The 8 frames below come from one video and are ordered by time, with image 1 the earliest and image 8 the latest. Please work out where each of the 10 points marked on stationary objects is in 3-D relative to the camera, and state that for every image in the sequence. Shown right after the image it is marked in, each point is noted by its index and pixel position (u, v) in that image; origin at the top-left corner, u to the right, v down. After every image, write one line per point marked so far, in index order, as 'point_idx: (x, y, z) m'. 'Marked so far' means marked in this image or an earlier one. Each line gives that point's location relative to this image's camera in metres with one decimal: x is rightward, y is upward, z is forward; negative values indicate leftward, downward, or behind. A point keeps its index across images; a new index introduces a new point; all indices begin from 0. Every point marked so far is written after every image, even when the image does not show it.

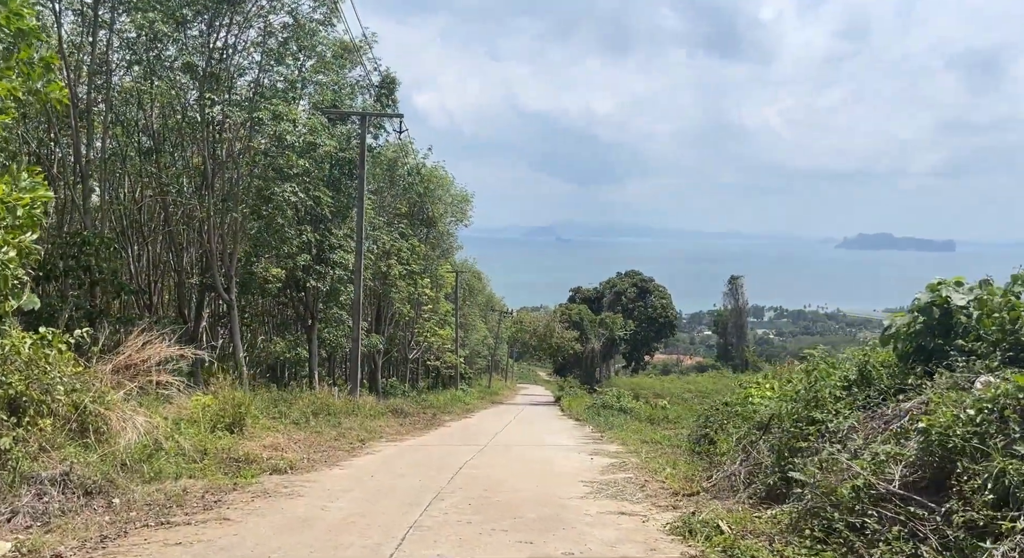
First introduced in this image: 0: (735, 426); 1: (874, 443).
0: (+2.5, -1.6, +9.0) m
1: (+2.4, -1.1, +5.2) m
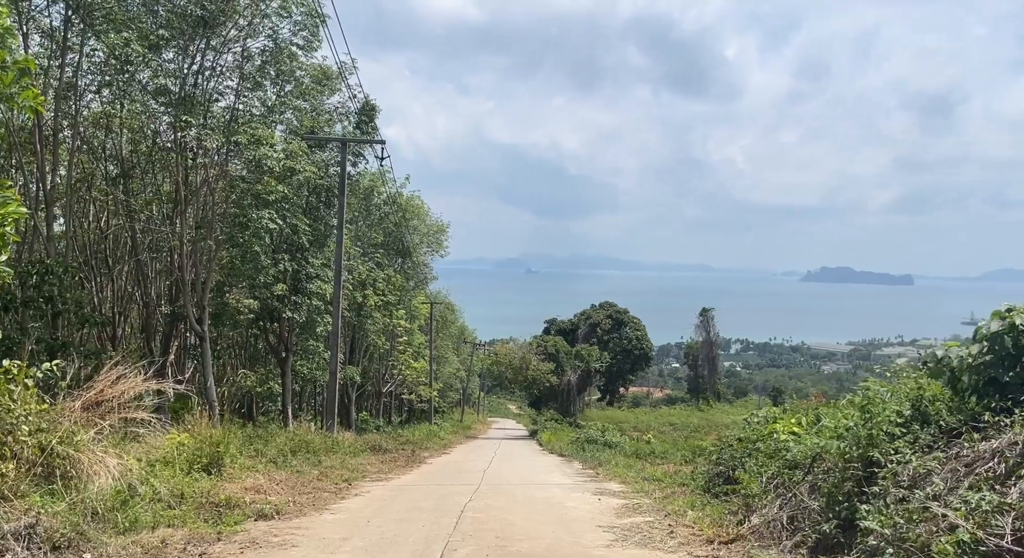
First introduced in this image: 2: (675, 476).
0: (+2.6, -1.9, +8.5) m
1: (+2.6, -1.2, +4.7) m
2: (+2.5, -3.1, +12.8) m
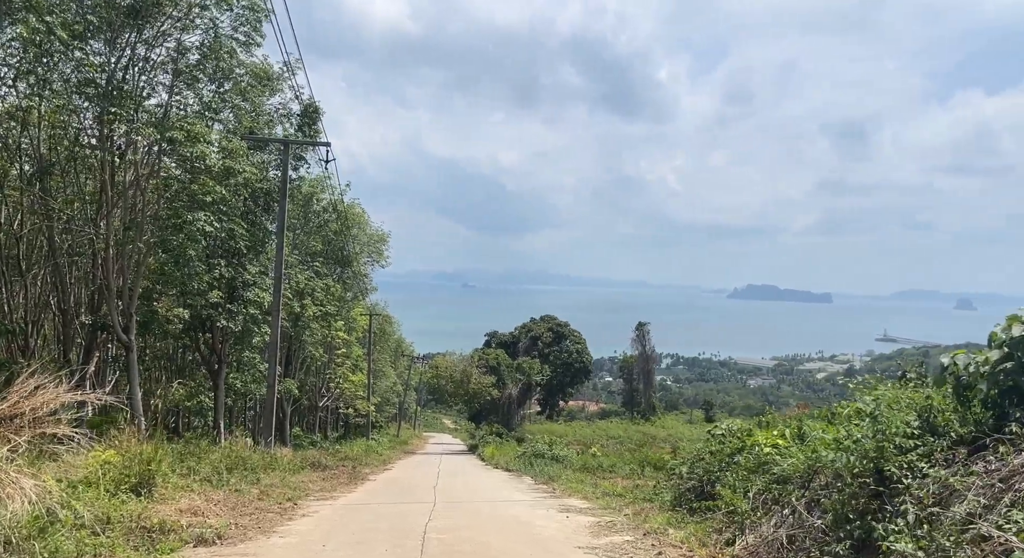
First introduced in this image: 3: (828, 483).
0: (+2.3, -2.0, +8.0) m
1: (+2.6, -1.2, +4.3) m
2: (+1.9, -3.2, +12.3) m
3: (+2.4, -1.5, +6.2) m
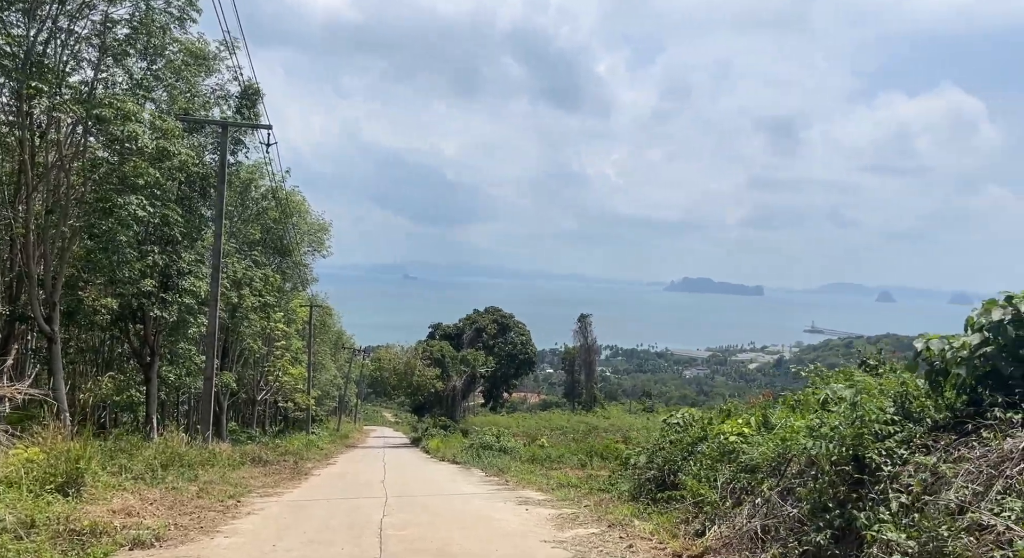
0: (+1.9, -1.8, +7.9) m
1: (+2.5, -1.1, +4.1) m
2: (+1.2, -3.0, +12.1) m
3: (+2.1, -1.4, +6.0) m
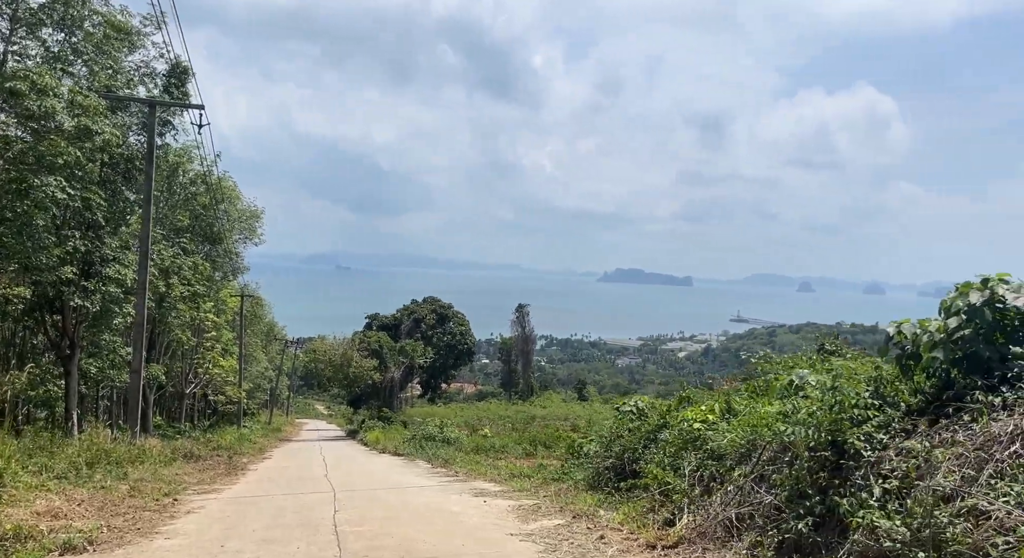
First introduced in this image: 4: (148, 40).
0: (+1.5, -1.7, +7.8) m
1: (+2.4, -1.0, +4.1) m
2: (+0.4, -2.8, +11.9) m
3: (+1.9, -1.3, +5.9) m
4: (-7.6, +5.1, +17.3) m
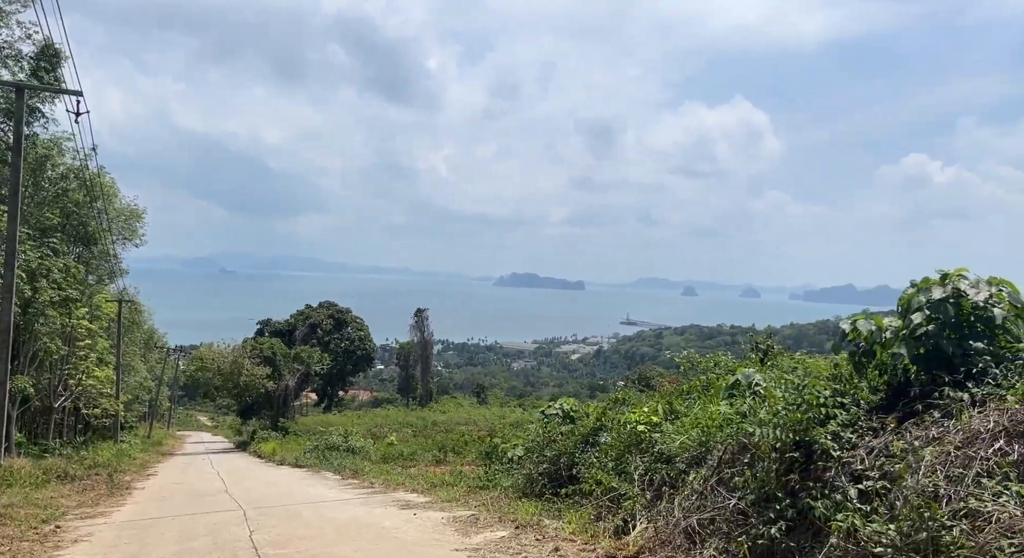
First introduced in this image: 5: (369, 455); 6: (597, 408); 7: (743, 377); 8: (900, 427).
0: (+0.9, -1.7, +7.6) m
1: (+2.3, -1.0, +4.0) m
2: (-0.7, -2.8, +11.5) m
3: (+1.6, -1.3, +5.8) m
4: (-9.4, +5.0, +15.8) m
5: (-3.4, -4.2, +19.4) m
6: (+0.9, -1.4, +9.1) m
7: (+1.9, -0.8, +6.9) m
8: (+2.3, -0.9, +4.9) m
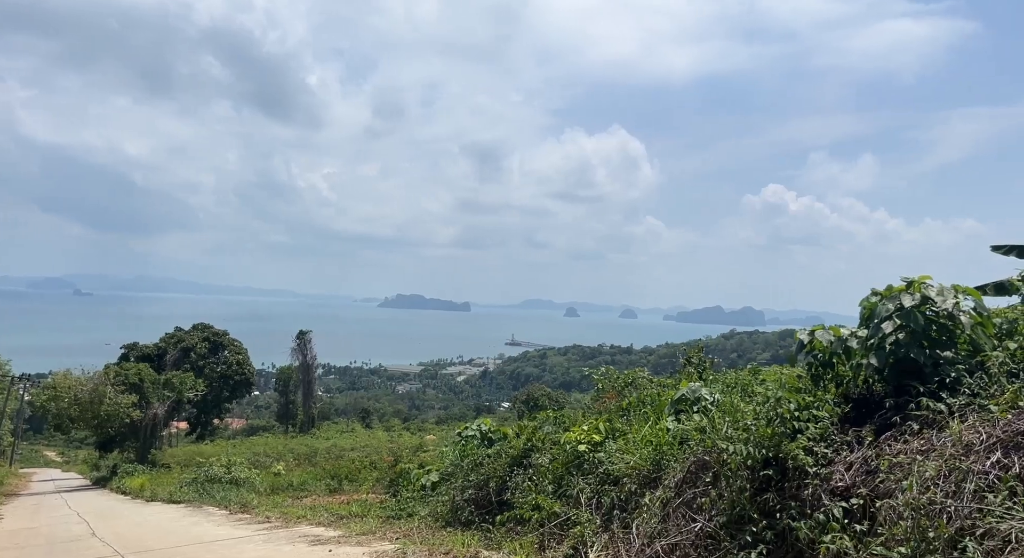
0: (+0.3, -1.8, +7.1) m
1: (+2.2, -1.0, +3.8) m
2: (-1.8, -3.1, +10.8) m
3: (+1.2, -1.3, +5.5) m
4: (-11.1, +4.7, +13.9) m
5: (-5.7, -4.6, +18.1) m
6: (+0.1, -1.6, +8.7) m
7: (+1.4, -0.9, +6.6) m
8: (+2.1, -0.9, +4.8) m
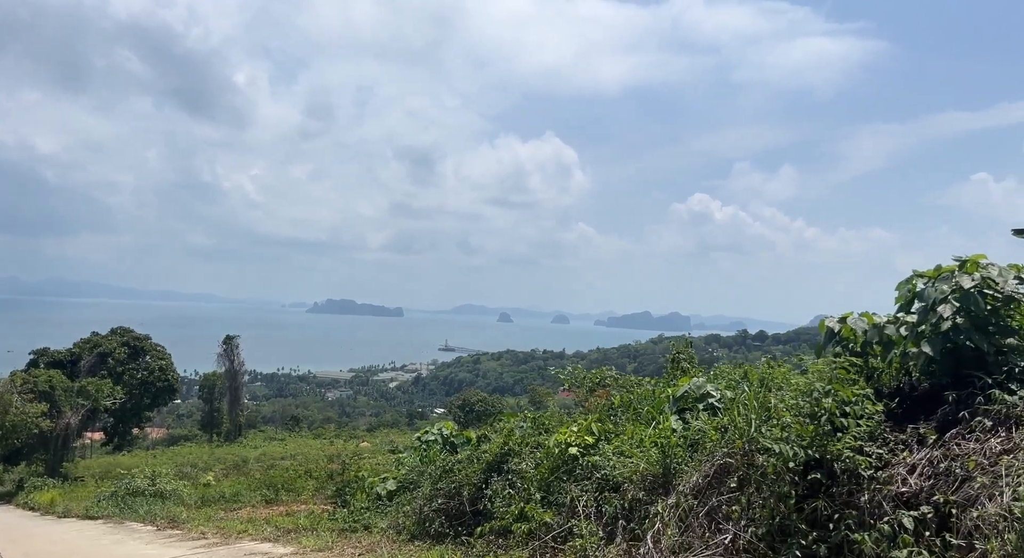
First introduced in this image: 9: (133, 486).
0: (+0.2, -1.7, +6.4) m
1: (+2.4, -0.9, +3.3) m
2: (-2.3, -3.0, +9.9) m
3: (+1.2, -1.2, +4.8) m
4: (-11.7, +4.8, +12.3) m
5: (-6.7, -4.5, +16.8) m
6: (-0.1, -1.5, +7.9) m
7: (+1.3, -0.8, +6.0) m
8: (+2.2, -0.8, +4.2) m
9: (-8.5, -4.6, +18.4) m
